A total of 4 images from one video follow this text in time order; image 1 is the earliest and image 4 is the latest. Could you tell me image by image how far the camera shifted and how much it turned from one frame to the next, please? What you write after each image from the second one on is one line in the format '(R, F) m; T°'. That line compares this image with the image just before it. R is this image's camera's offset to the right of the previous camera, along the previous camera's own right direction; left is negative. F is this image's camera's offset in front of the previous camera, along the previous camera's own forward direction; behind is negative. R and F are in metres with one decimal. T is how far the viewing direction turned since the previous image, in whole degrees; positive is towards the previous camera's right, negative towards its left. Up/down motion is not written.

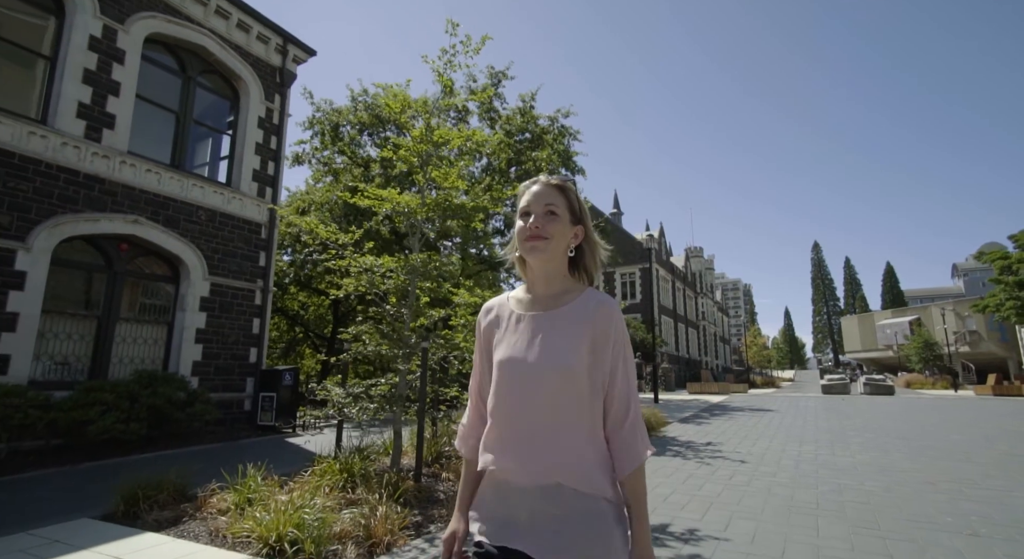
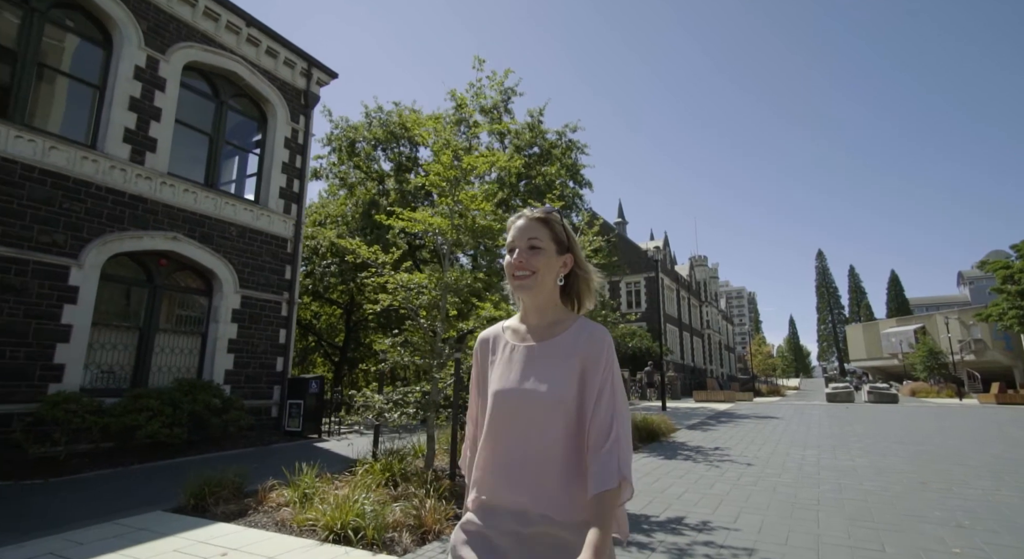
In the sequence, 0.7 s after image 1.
(-0.3, -0.6) m; 0°
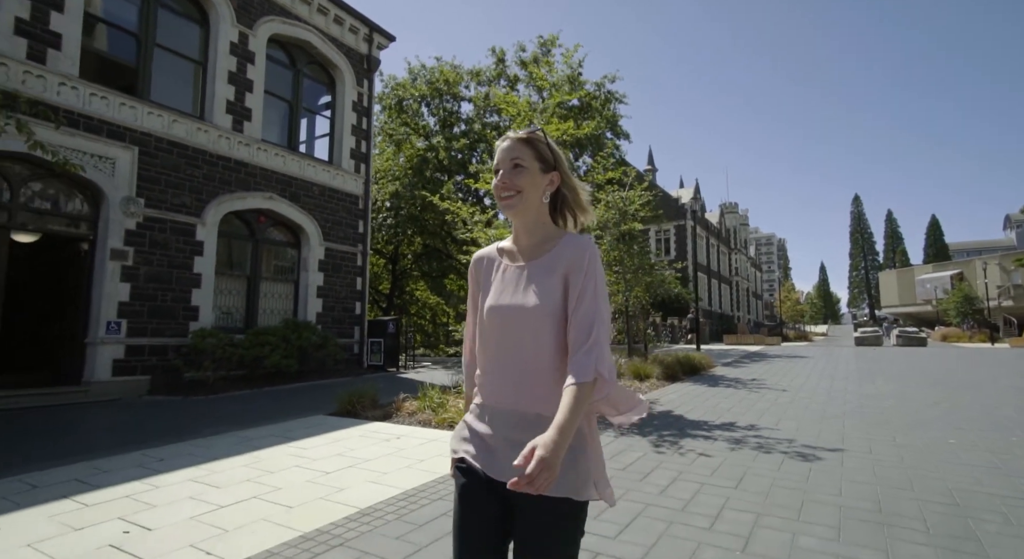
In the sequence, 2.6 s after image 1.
(-0.7, -1.3) m; -3°
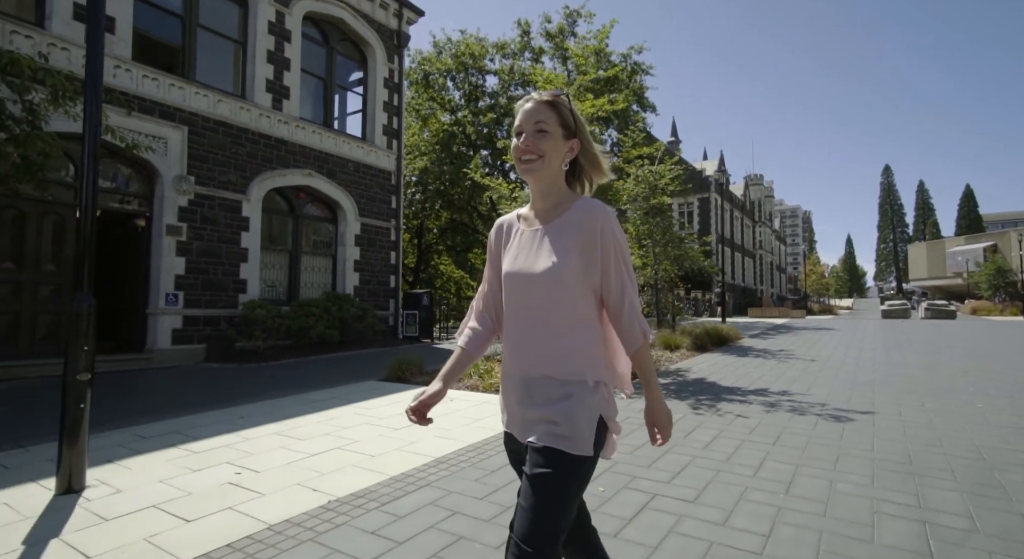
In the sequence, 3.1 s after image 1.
(-0.3, -0.3) m; -2°
